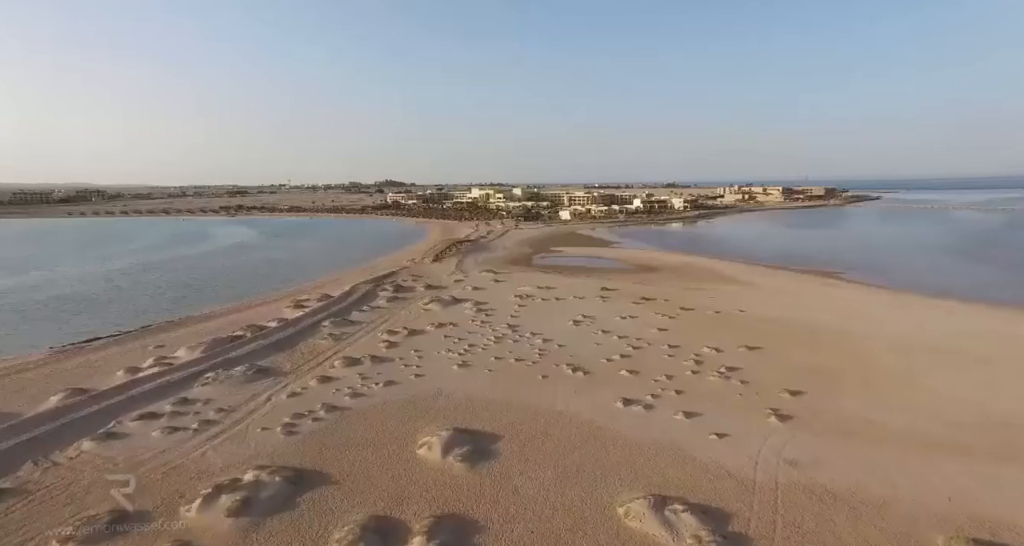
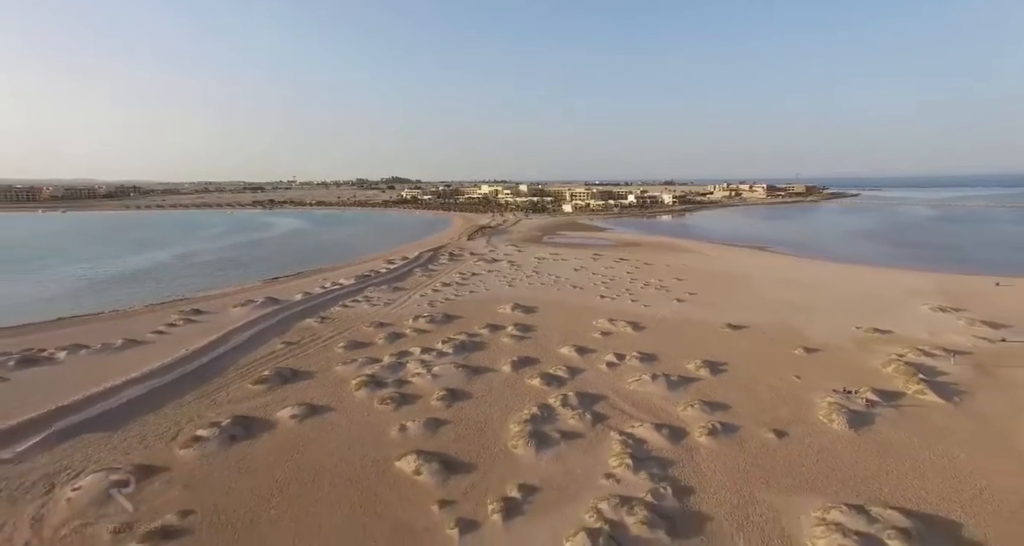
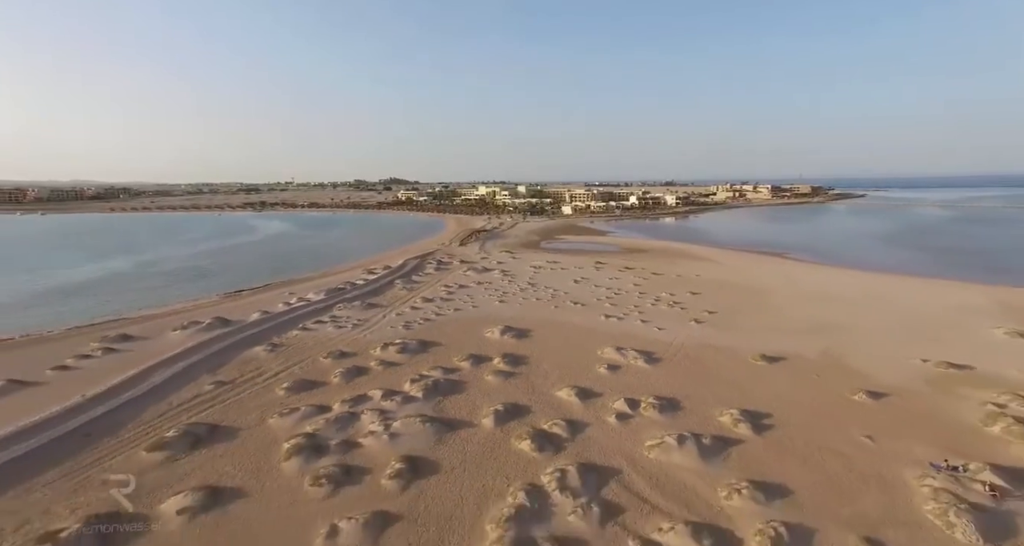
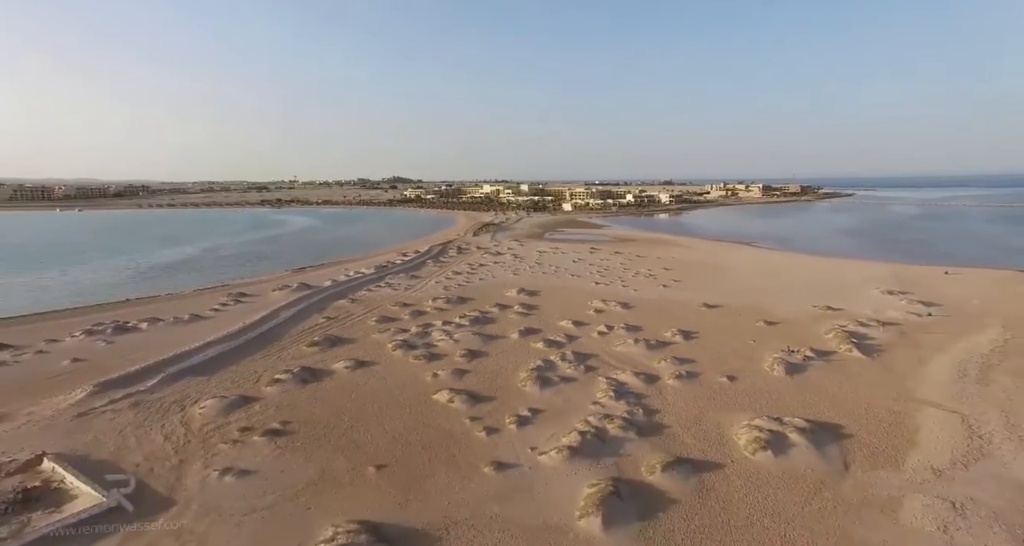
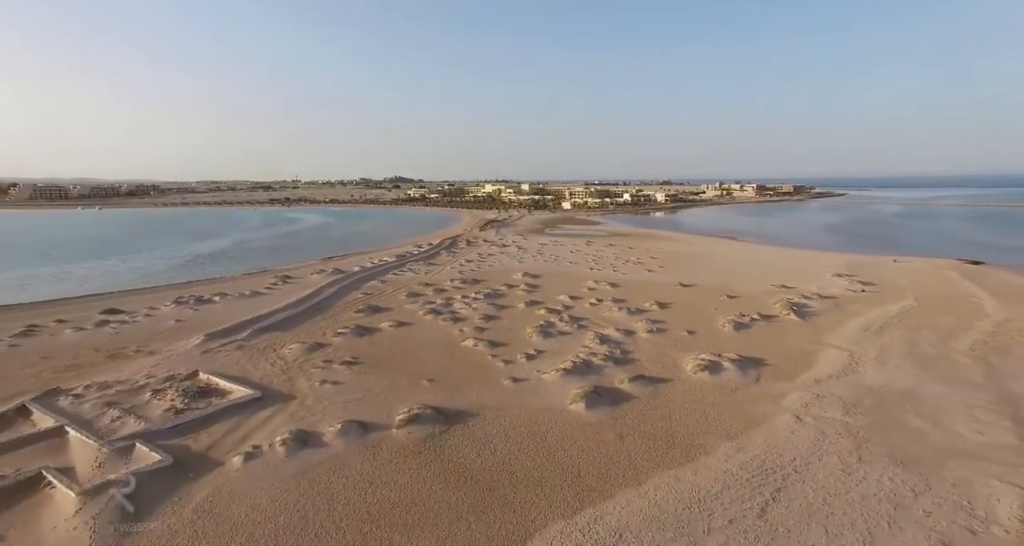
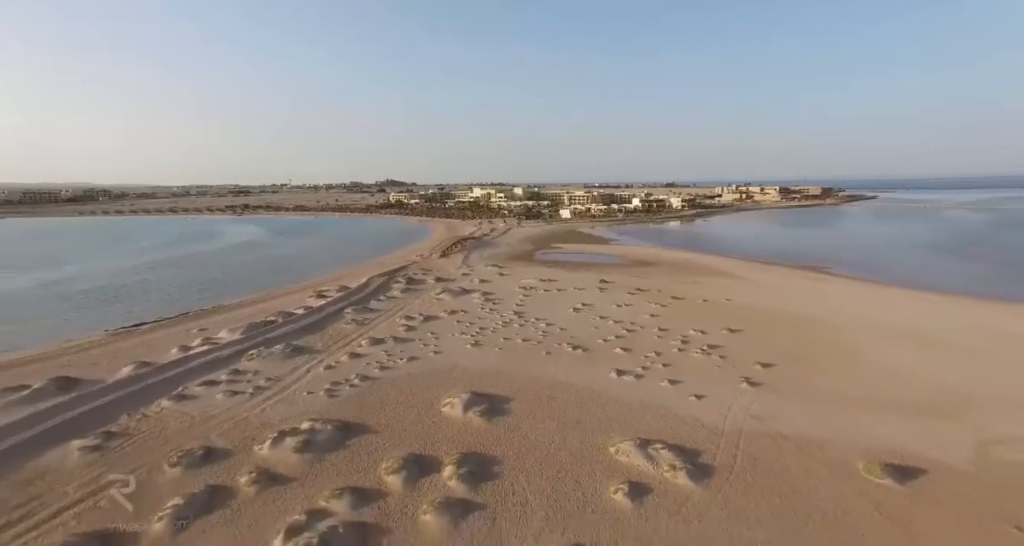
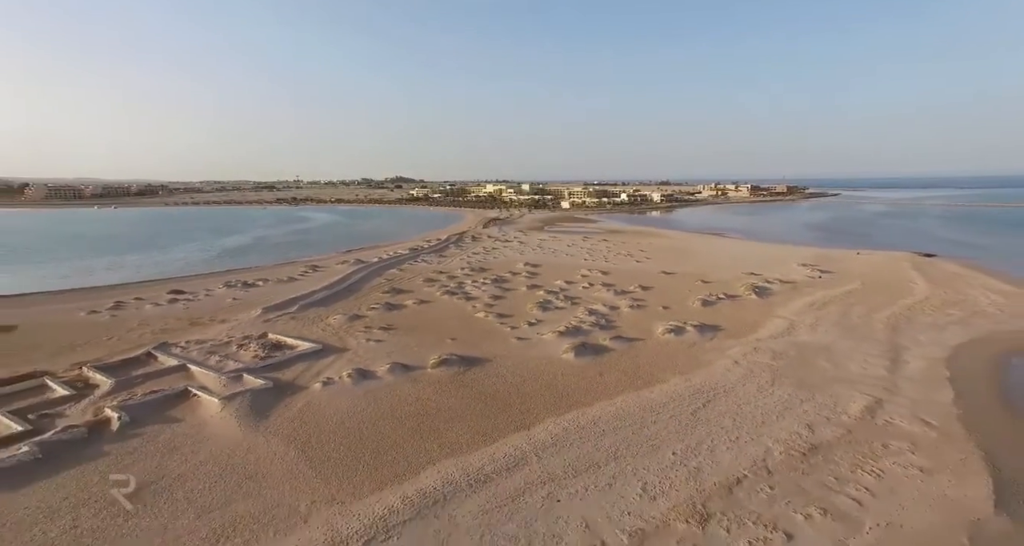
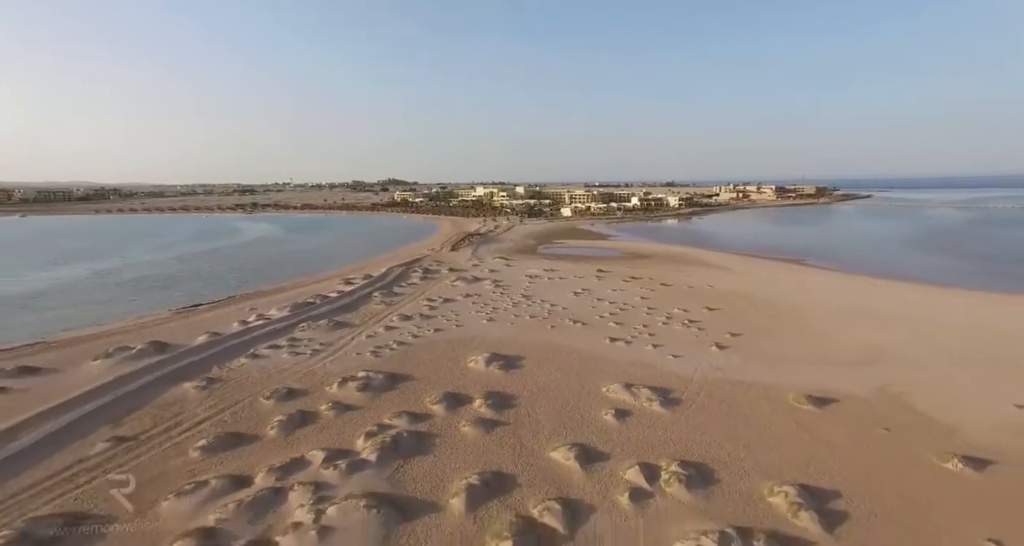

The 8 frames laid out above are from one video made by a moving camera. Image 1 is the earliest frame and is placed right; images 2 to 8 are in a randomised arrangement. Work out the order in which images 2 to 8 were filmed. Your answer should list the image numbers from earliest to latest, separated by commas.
6, 8, 3, 2, 4, 5, 7
